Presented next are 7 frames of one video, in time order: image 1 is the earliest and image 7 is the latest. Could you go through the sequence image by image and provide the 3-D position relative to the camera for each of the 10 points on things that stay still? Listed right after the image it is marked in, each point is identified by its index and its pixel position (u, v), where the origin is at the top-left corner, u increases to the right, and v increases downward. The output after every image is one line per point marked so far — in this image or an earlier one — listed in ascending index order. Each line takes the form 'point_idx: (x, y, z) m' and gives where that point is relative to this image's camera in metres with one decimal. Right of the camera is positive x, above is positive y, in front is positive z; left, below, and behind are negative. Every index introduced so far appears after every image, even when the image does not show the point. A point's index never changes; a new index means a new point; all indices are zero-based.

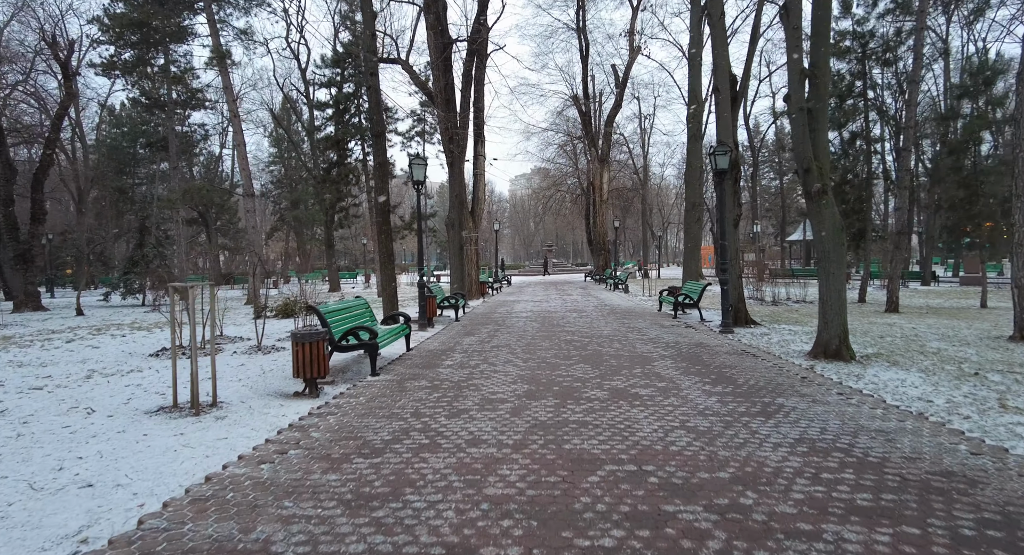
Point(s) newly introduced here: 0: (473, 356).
0: (-0.6, -1.2, +8.9) m
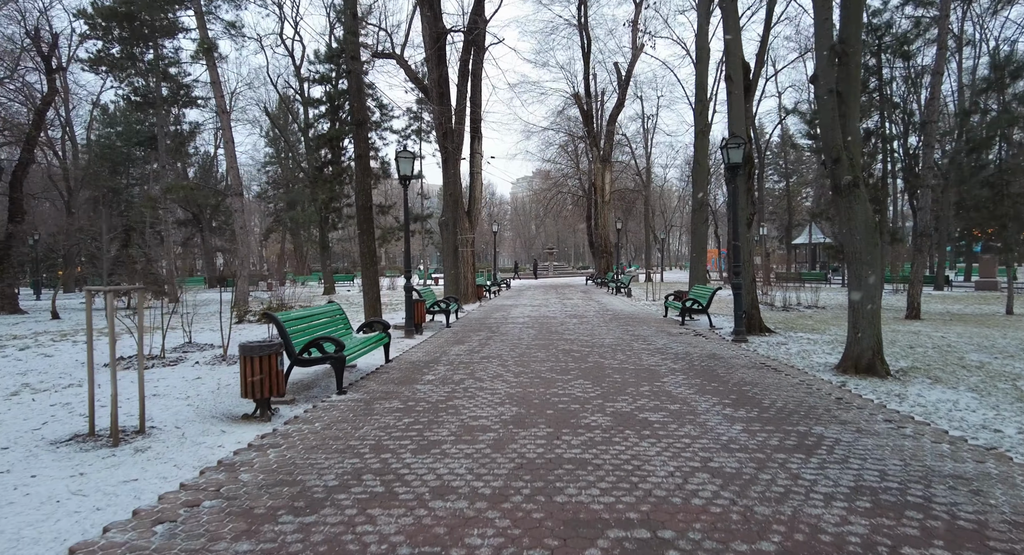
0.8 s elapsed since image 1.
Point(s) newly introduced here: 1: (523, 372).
0: (-0.7, -1.2, +8.0) m
1: (+0.1, -1.2, +7.8) m
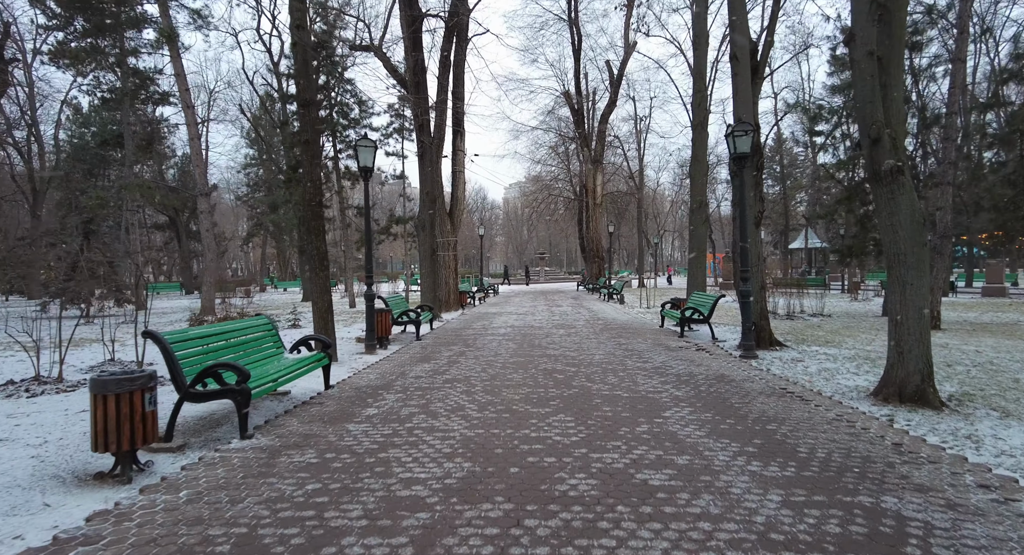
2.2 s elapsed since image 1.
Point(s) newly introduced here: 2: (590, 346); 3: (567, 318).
0: (-1.1, -1.3, +6.4) m
1: (-0.2, -1.3, +6.3) m
2: (+1.4, -1.2, +10.7) m
3: (+1.6, -1.2, +17.2) m
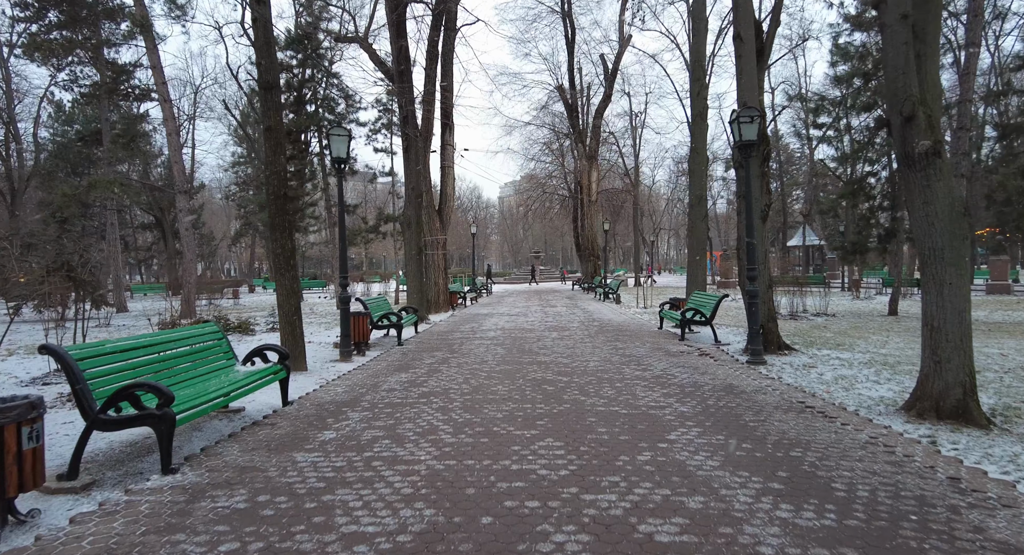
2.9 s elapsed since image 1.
0: (-1.3, -1.3, +5.6) m
1: (-0.4, -1.3, +5.4) m
2: (+1.2, -1.2, +9.9) m
3: (+1.3, -1.2, +16.4) m
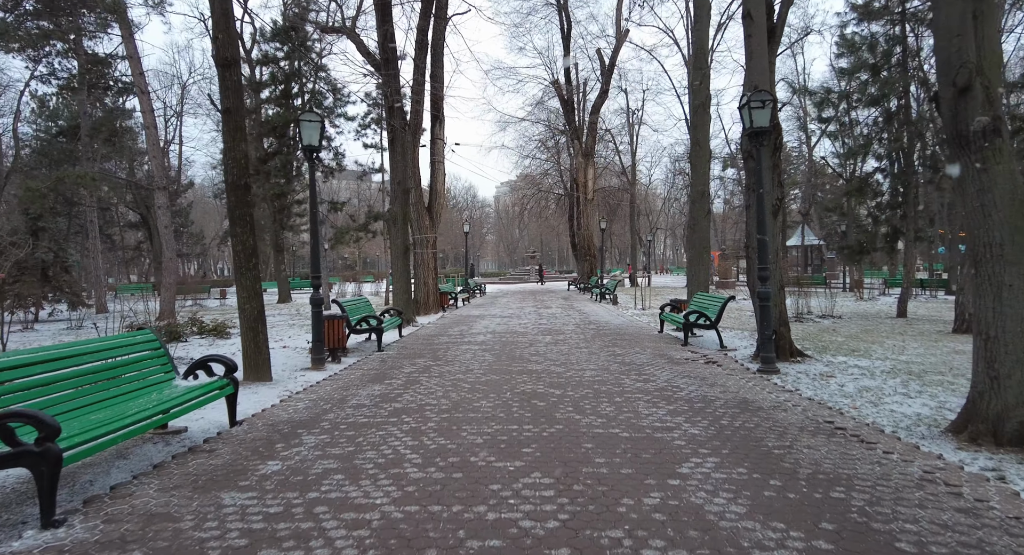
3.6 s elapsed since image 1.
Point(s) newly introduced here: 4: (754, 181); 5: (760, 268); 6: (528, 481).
0: (-1.4, -1.3, +4.8) m
1: (-0.5, -1.3, +4.6) m
2: (+1.0, -1.2, +9.1) m
3: (+1.1, -1.2, +15.5) m
4: (+3.6, +1.4, +9.0) m
5: (+3.5, +0.1, +8.5) m
6: (+0.1, -1.3, +3.9) m
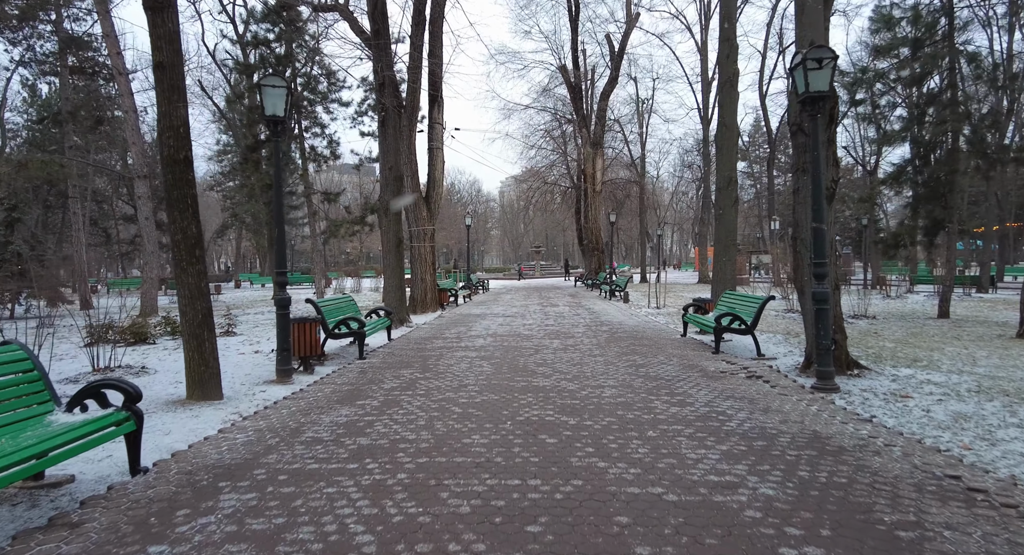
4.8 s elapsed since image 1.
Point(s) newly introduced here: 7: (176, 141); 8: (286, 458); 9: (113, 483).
0: (-1.4, -1.3, +3.3) m
1: (-0.5, -1.3, +3.2) m
2: (+1.1, -1.2, +7.6) m
3: (+1.2, -1.1, +14.1) m
4: (+3.7, +1.5, +7.5) m
5: (+3.5, +0.2, +7.0) m
6: (+0.1, -1.3, +2.4) m
7: (-3.4, +1.4, +6.1) m
8: (-1.7, -1.3, +4.4) m
9: (-2.6, -1.3, +4.0) m
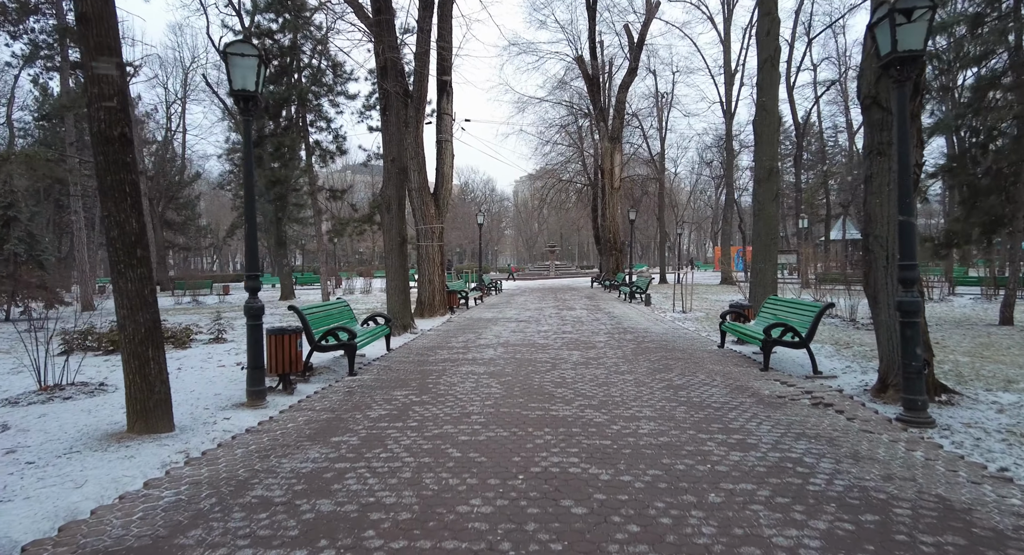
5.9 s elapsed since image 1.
0: (-1.4, -1.4, +2.1) m
1: (-0.5, -1.3, +1.9) m
2: (+1.2, -1.2, +6.3) m
3: (+1.5, -1.1, +12.8) m
4: (+3.8, +1.4, +6.2) m
5: (+3.7, +0.1, +5.7) m
6: (+0.1, -1.3, +1.2) m
7: (-3.3, +1.3, +4.9) m
8: (-1.6, -1.3, +3.2) m
9: (-2.6, -1.4, +2.8) m
